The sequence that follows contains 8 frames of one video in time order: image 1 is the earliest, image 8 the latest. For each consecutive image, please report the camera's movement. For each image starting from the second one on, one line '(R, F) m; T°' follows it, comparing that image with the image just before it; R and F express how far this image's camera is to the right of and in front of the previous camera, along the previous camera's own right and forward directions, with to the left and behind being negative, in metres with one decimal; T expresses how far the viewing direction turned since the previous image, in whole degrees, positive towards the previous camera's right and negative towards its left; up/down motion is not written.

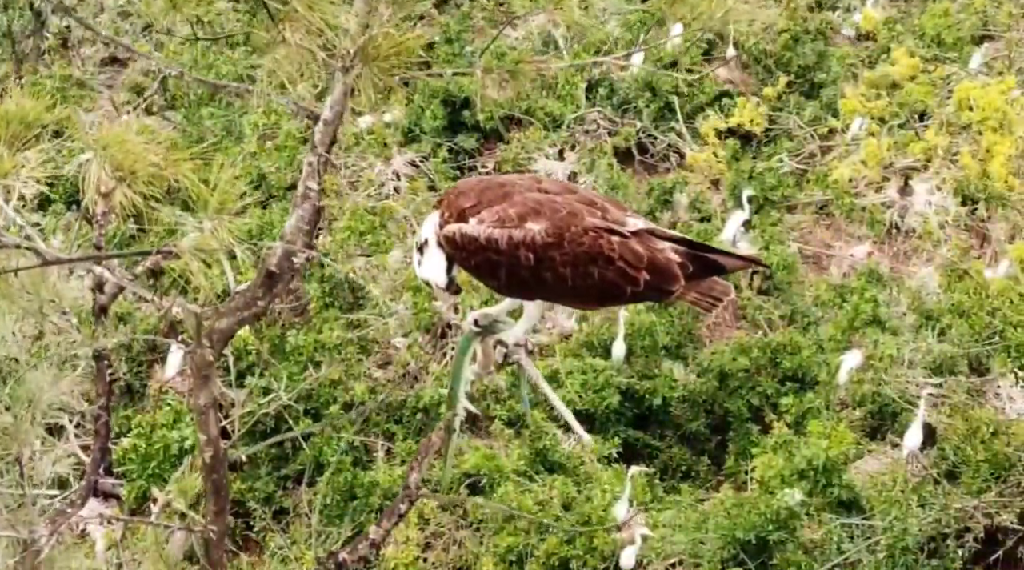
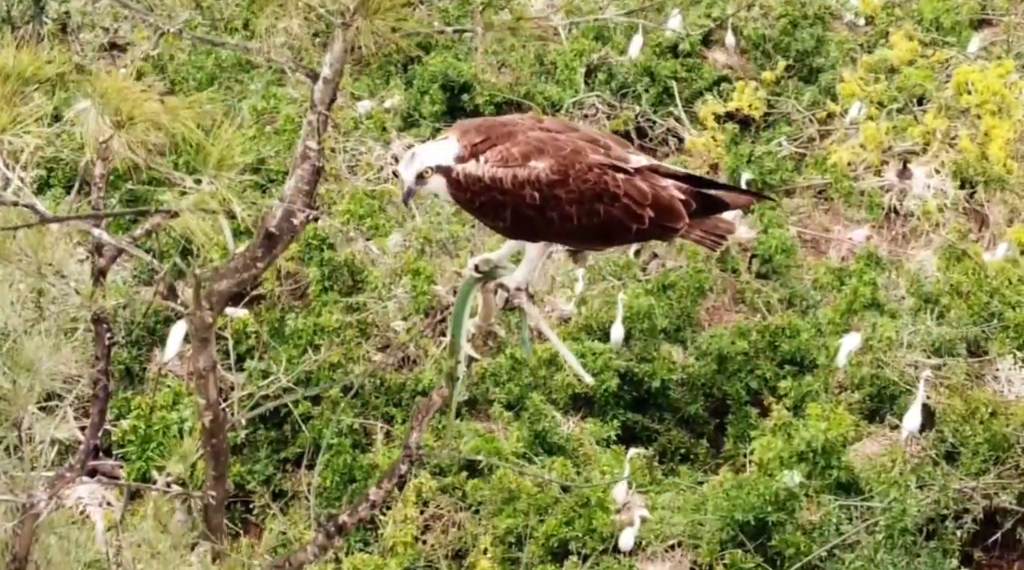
(0.0, 0.0) m; 0°
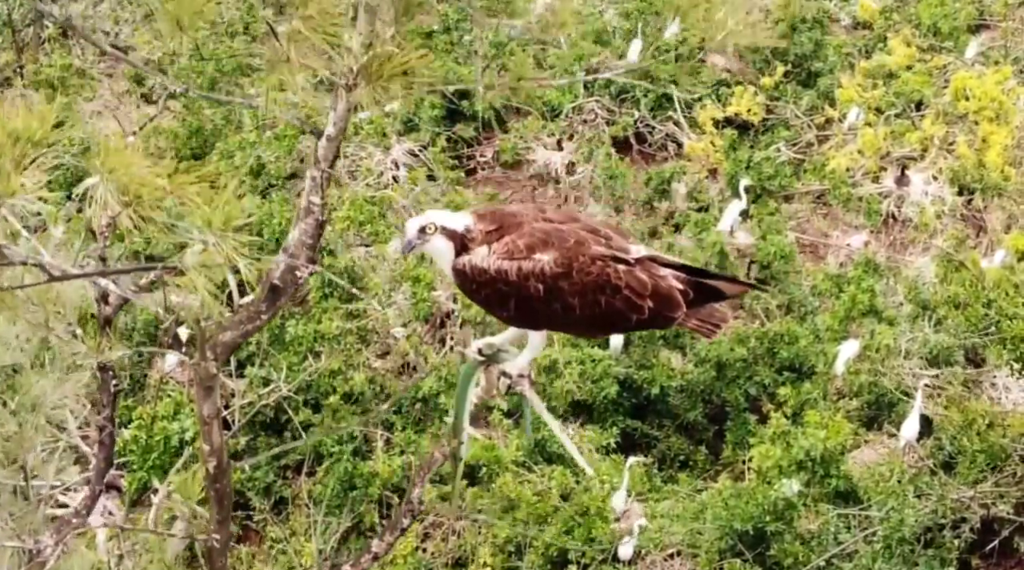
(0.0, 0.0) m; 0°
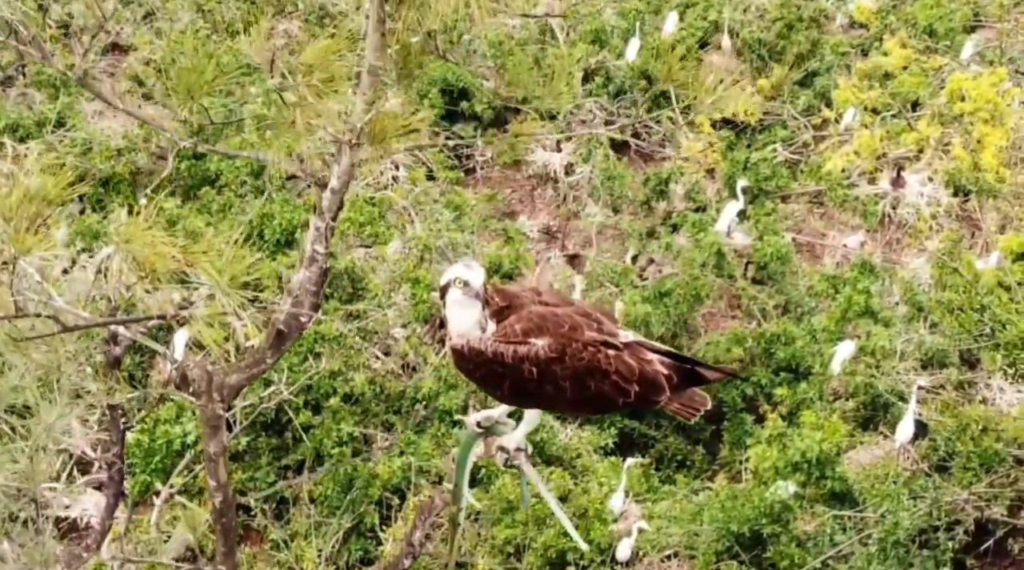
(0.0, -0.1) m; 0°
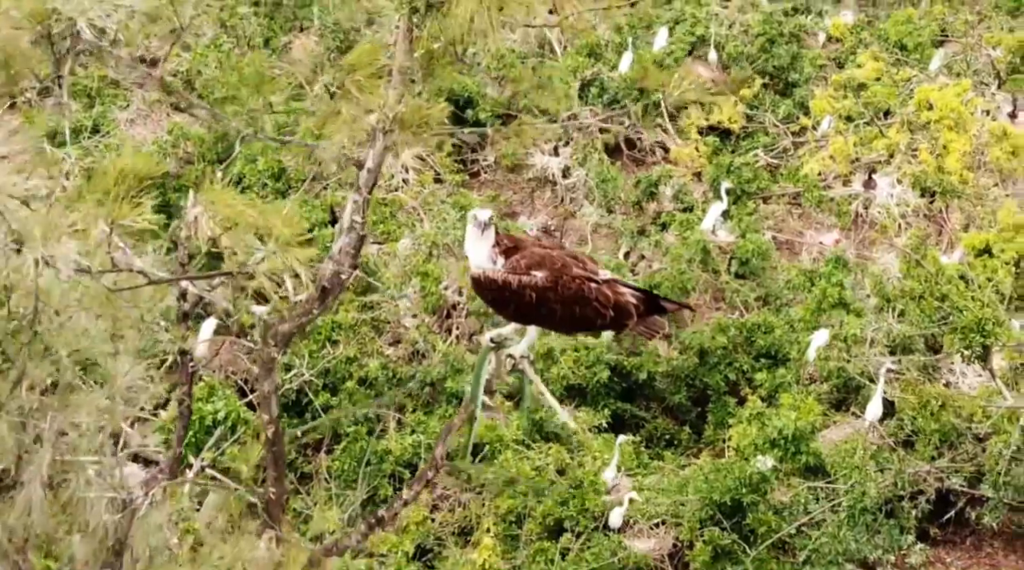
(0.0, -0.6) m; 0°
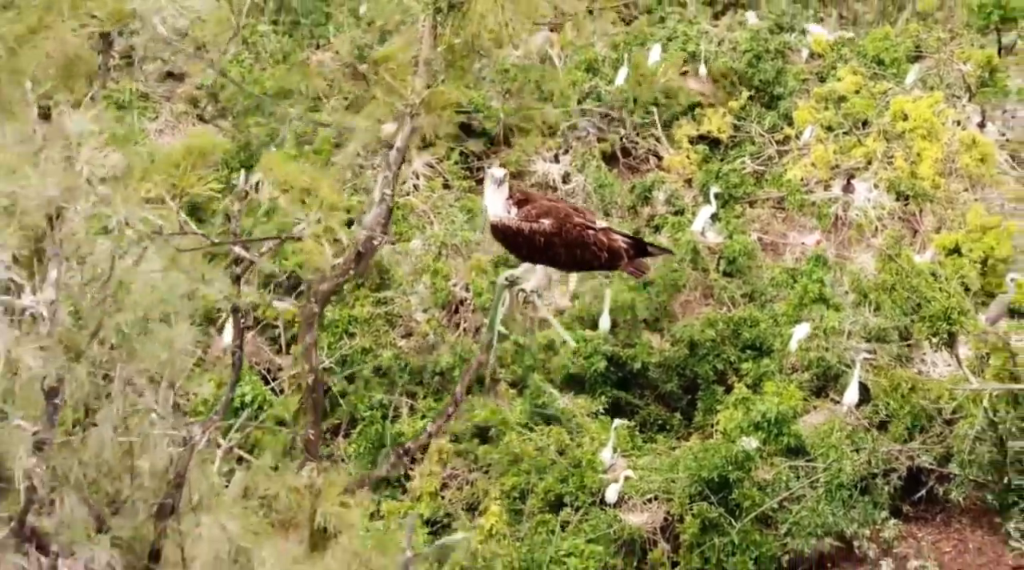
(0.0, -0.6) m; 0°
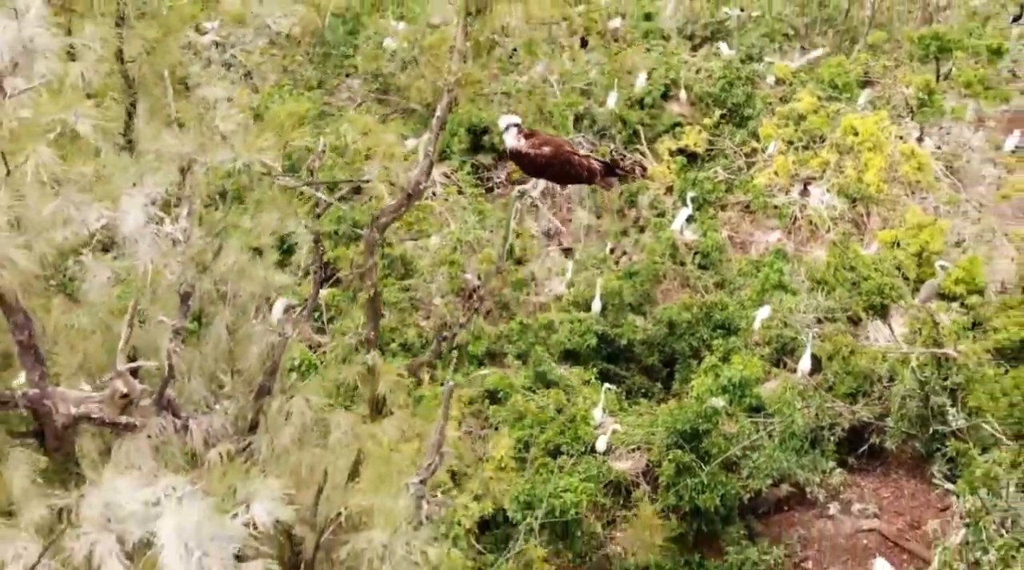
(0.0, -1.3) m; 0°
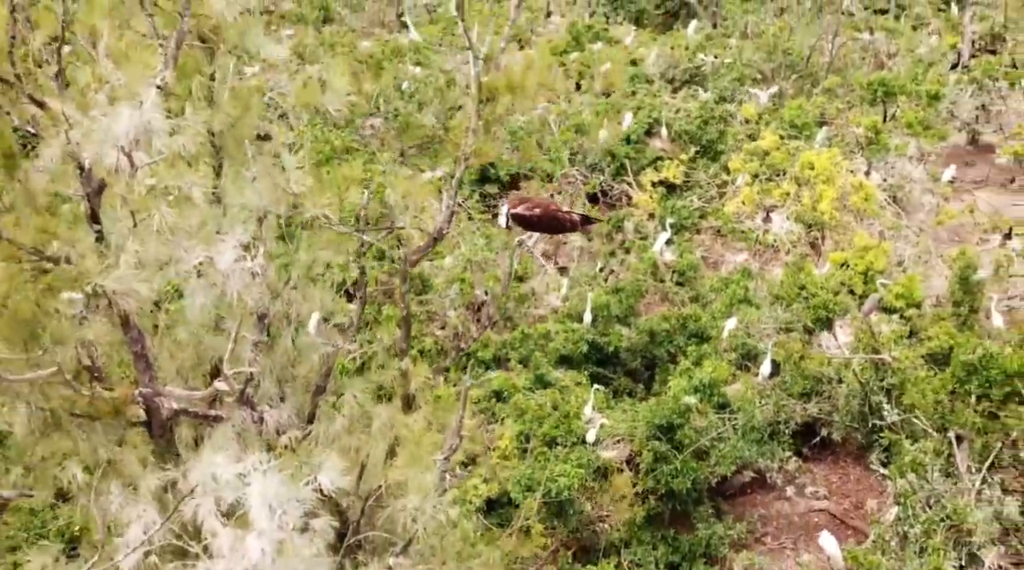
(0.0, -1.5) m; 0°
